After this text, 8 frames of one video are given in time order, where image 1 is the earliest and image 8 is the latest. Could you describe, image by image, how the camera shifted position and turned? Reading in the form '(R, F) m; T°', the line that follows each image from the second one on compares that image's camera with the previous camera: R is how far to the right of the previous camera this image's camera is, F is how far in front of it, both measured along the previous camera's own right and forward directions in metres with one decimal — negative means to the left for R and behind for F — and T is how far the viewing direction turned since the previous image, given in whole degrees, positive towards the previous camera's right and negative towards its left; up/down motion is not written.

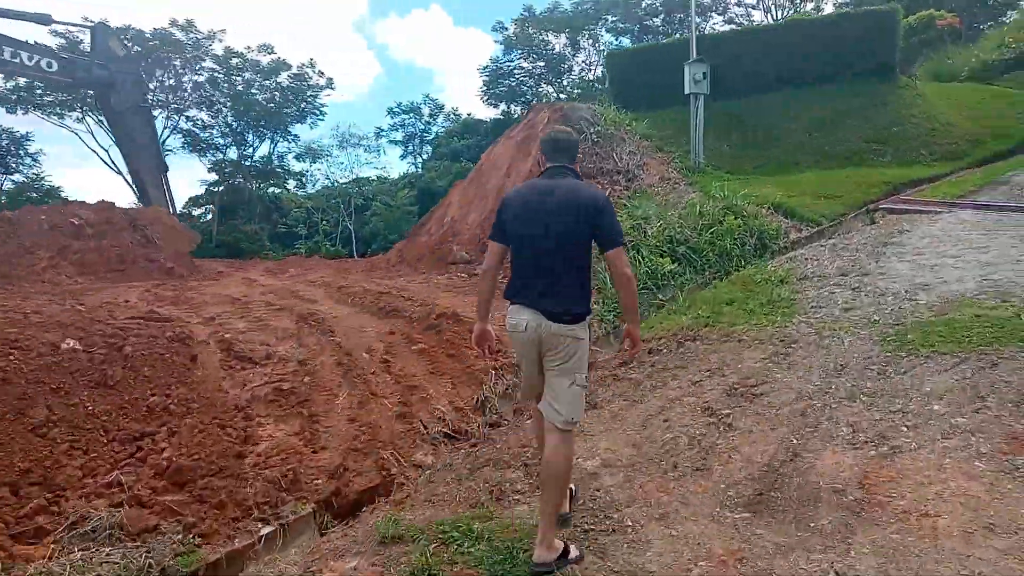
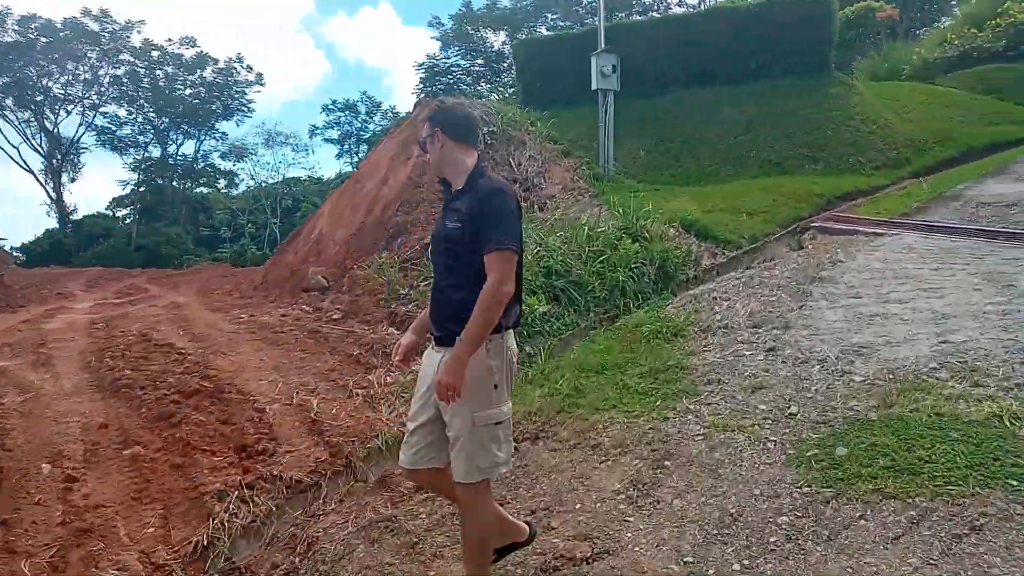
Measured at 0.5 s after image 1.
(+1.1, +2.1) m; +4°
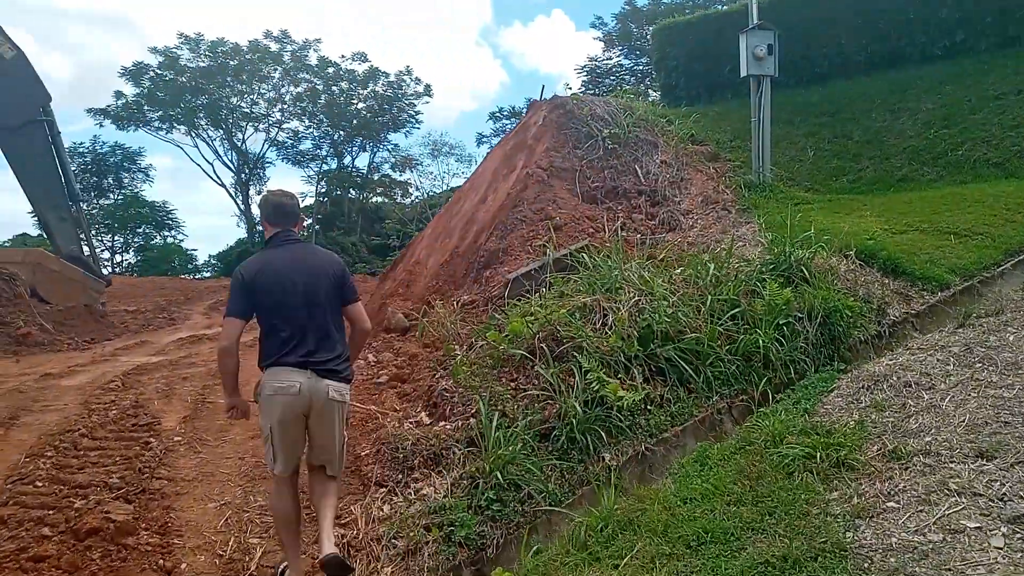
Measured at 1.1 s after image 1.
(+0.5, +2.1) m; -12°
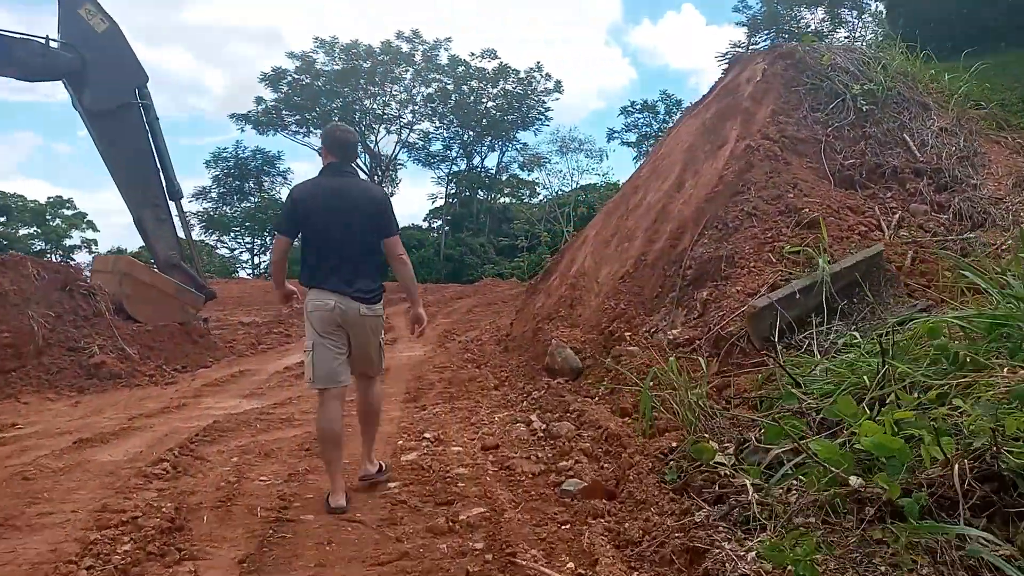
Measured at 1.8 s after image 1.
(-0.7, +2.6) m; -9°
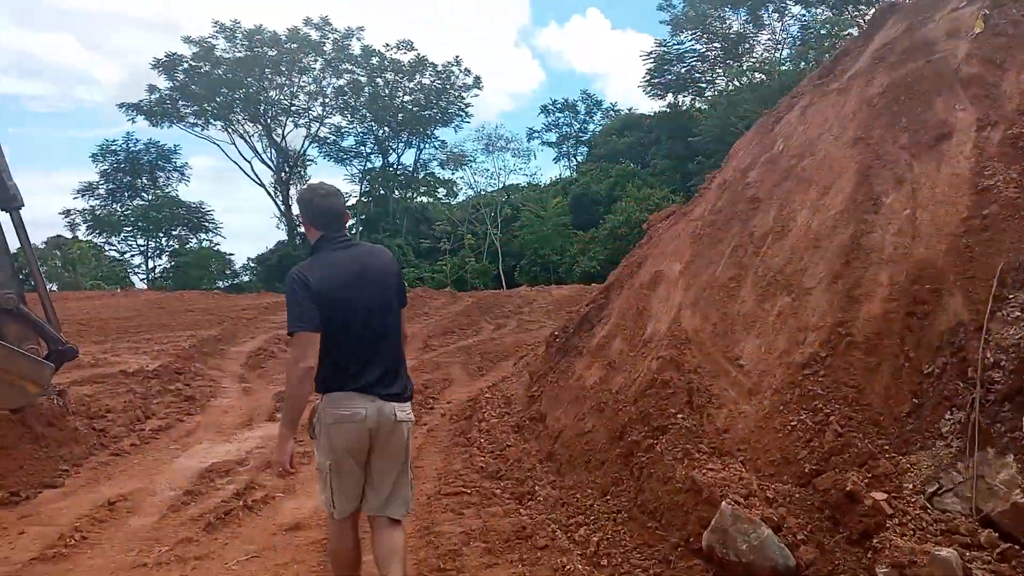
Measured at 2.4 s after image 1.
(-0.9, +3.0) m; +7°
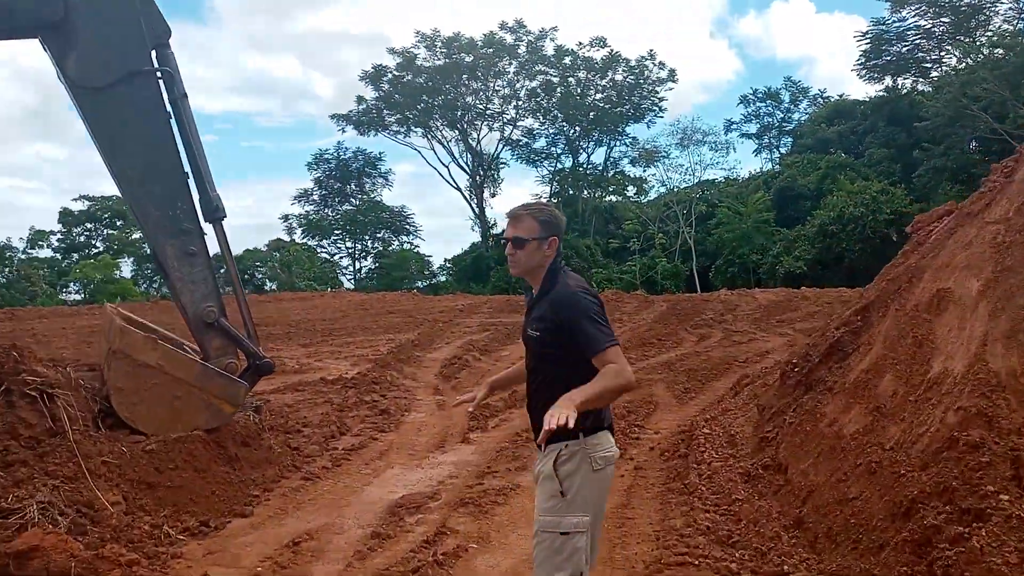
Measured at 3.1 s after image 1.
(-0.2, +0.8) m; -13°
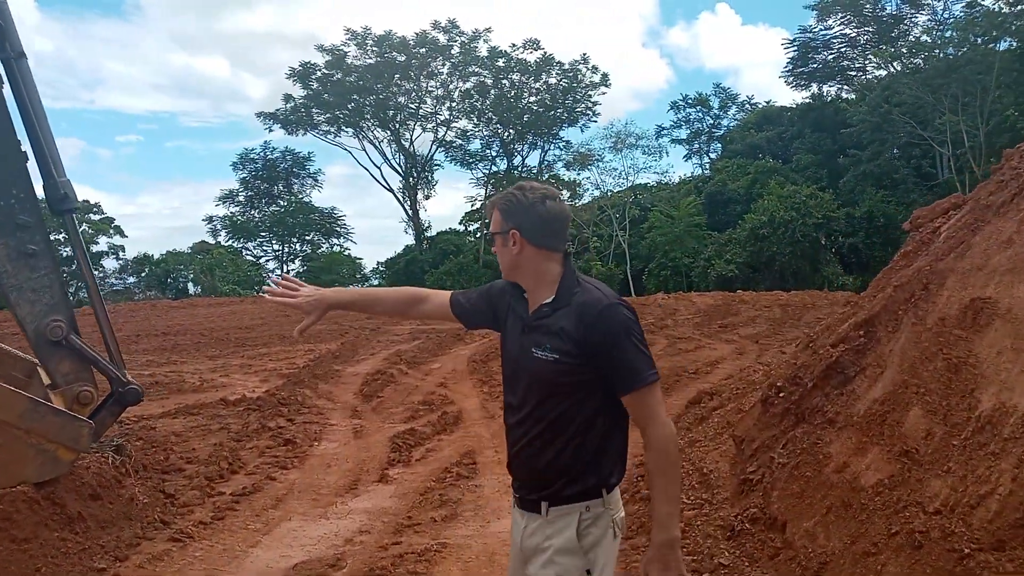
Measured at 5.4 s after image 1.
(+0.1, +1.1) m; +5°
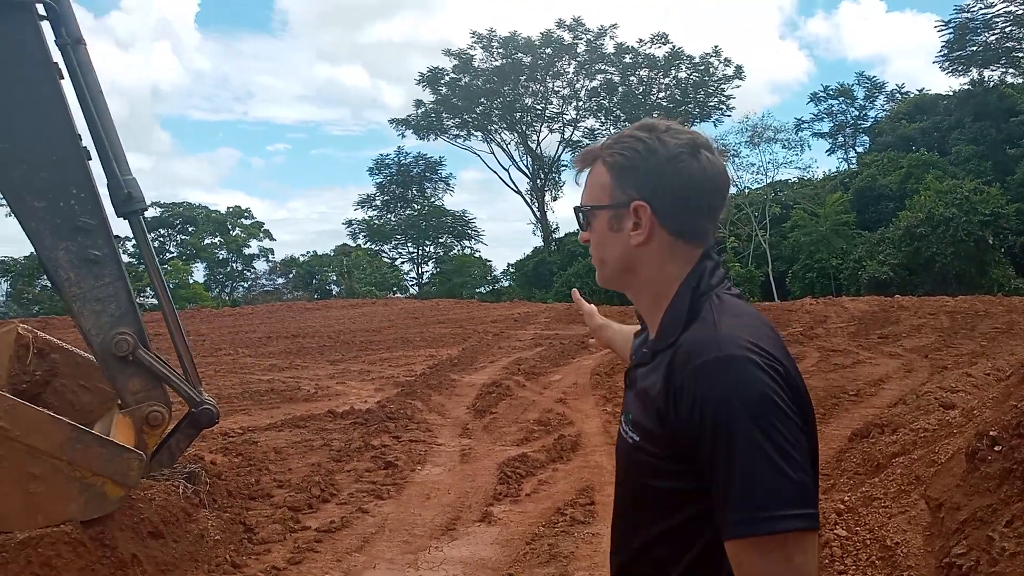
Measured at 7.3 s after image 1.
(0.0, +0.8) m; -9°
